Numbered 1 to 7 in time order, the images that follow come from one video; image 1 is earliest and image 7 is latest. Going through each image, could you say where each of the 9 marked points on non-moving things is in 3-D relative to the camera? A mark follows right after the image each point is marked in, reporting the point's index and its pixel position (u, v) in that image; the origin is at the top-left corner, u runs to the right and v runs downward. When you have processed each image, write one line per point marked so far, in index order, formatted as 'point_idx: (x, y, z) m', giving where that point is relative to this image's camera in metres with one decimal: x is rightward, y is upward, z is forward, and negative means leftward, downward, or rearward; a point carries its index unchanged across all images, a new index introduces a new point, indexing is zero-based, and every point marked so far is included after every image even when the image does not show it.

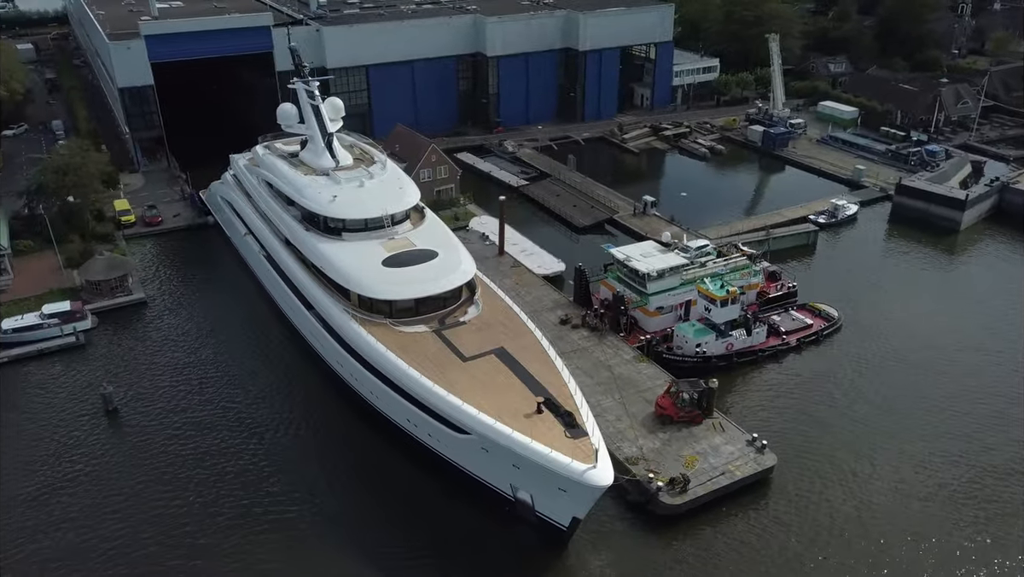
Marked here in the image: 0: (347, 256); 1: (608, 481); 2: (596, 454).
0: (-3.9, +0.8, +19.3) m
1: (+1.6, -3.2, +13.6) m
2: (+1.4, -2.9, +14.1) m
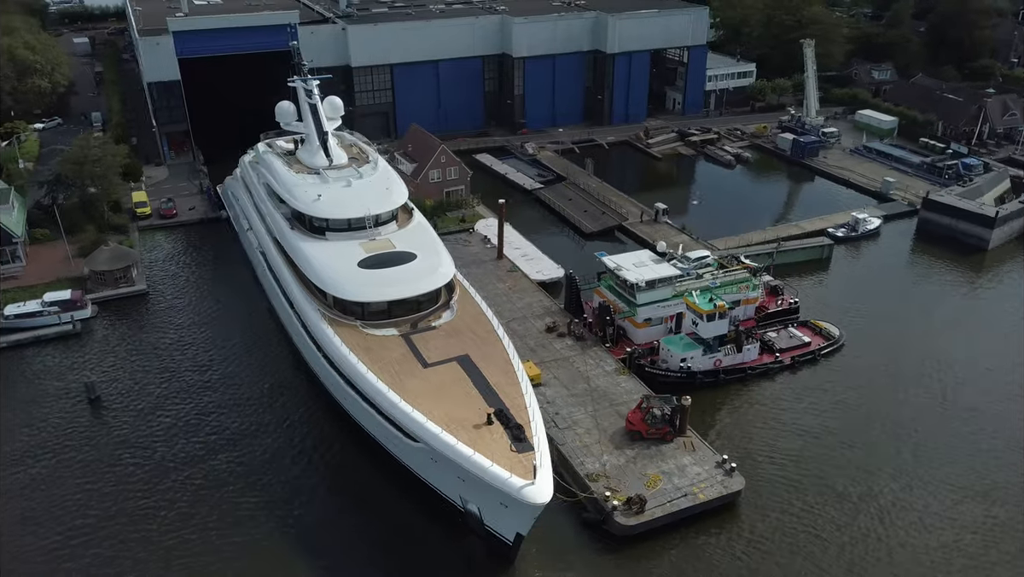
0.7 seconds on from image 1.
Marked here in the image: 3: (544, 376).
0: (-4.4, +0.8, +19.3) m
1: (+0.5, -3.4, +13.2) m
2: (+0.4, -3.1, +13.7) m
3: (+0.8, -2.1, +19.5) m
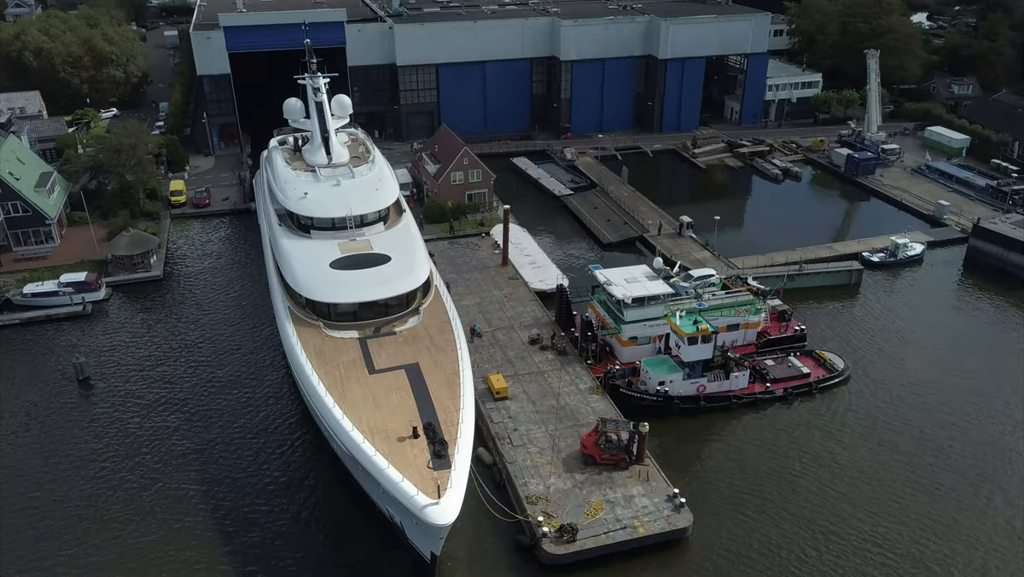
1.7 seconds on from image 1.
0: (-5.0, +0.8, +19.3) m
1: (-1.0, -3.6, +12.7) m
2: (-1.1, -3.3, +13.3) m
3: (0.0, -2.3, +18.9) m
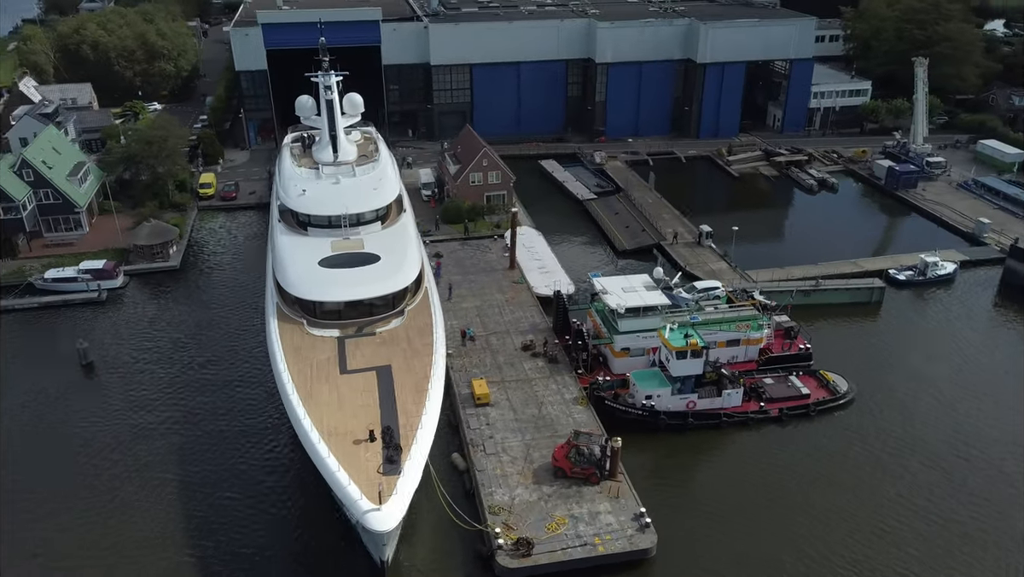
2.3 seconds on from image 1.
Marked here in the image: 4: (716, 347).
0: (-5.2, +0.9, +19.4) m
1: (-2.0, -3.7, +12.6) m
2: (-1.9, -3.3, +13.1) m
3: (-0.4, -2.5, +18.7) m
4: (+5.1, -1.5, +20.0) m
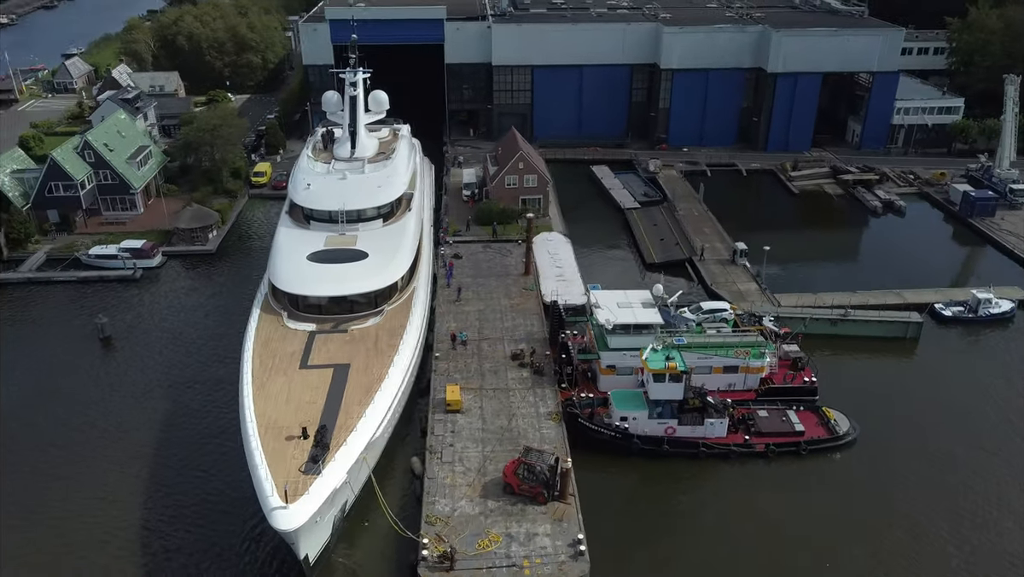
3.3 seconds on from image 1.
0: (-5.4, +1.1, +19.8) m
1: (-3.4, -3.7, +12.6) m
2: (-3.3, -3.3, +13.1) m
3: (-0.9, -2.6, +18.3) m
4: (+4.7, -2.0, +18.9) m
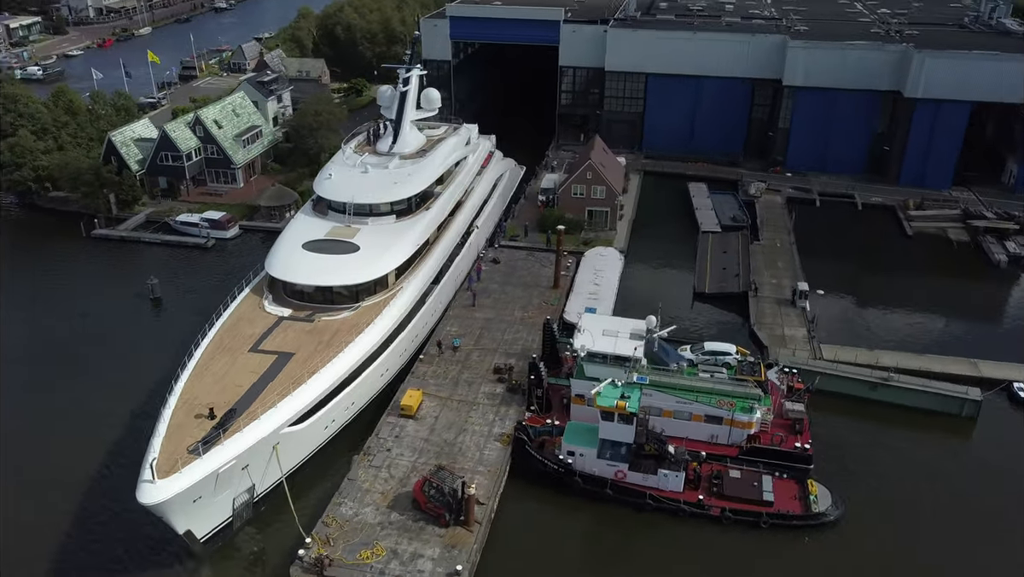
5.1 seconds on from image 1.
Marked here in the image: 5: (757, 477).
0: (-5.3, +1.5, +20.4) m
1: (-5.8, -3.4, +13.0) m
2: (-5.4, -3.1, +13.4) m
3: (-1.9, -2.7, +18.0) m
4: (+3.8, -2.8, +17.2) m
5: (+5.0, -3.8, +16.5) m
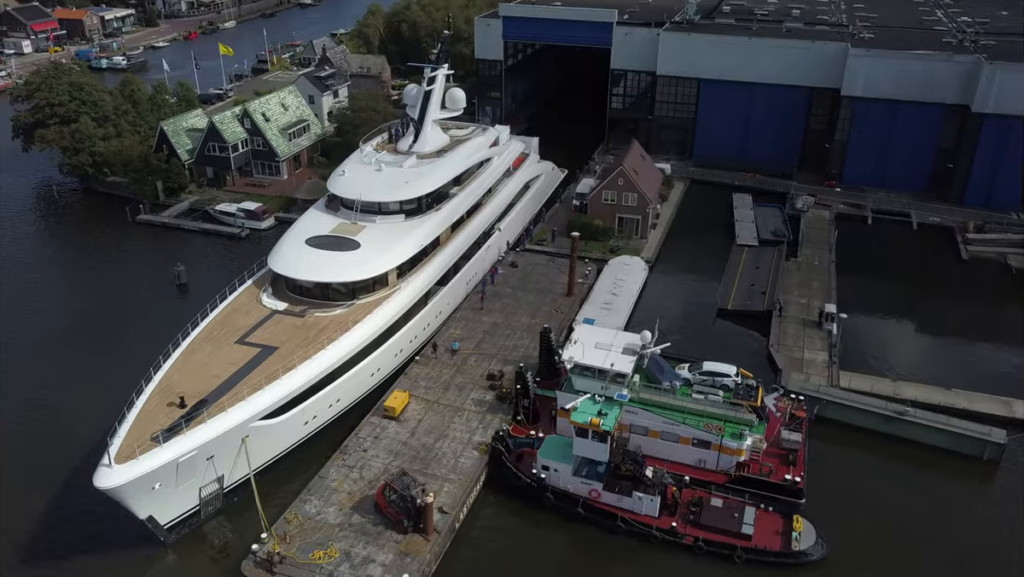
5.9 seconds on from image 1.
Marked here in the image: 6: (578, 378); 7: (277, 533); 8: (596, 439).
0: (-5.2, +1.6, +20.5) m
1: (-6.6, -3.2, +13.2) m
2: (-6.2, -2.9, +13.7) m
3: (-2.2, -2.7, +17.8) m
4: (+3.3, -3.1, +16.5) m
5: (+4.5, -4.2, +15.6) m
6: (+1.2, -1.9, +17.1) m
7: (-4.2, -4.4, +14.6) m
8: (+1.8, -2.9, +15.6) m
